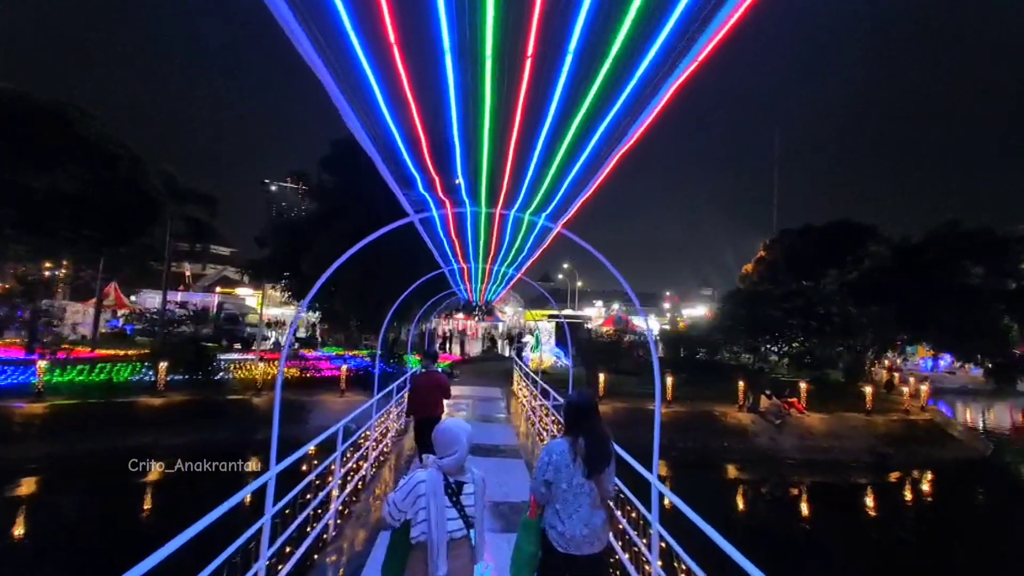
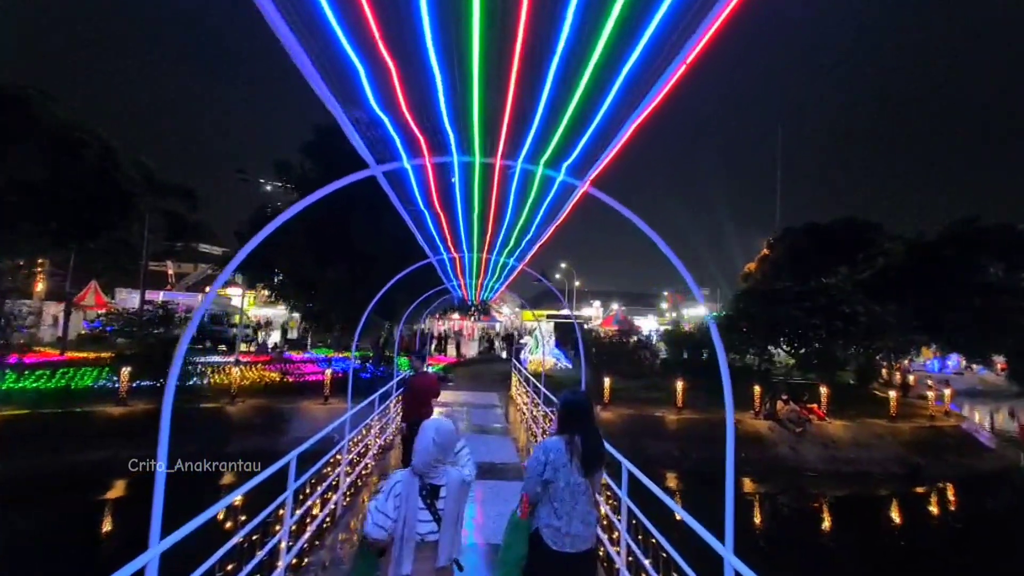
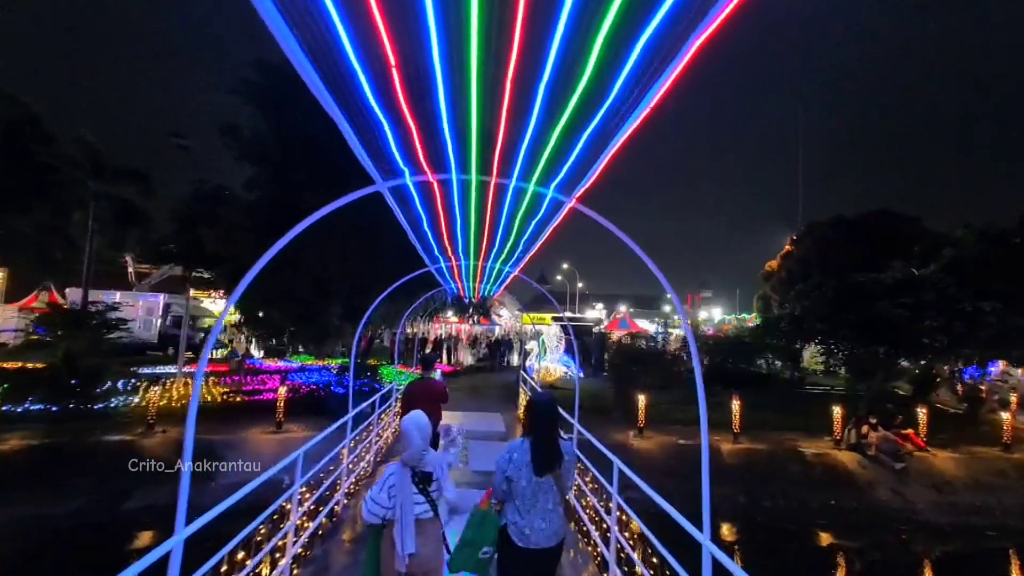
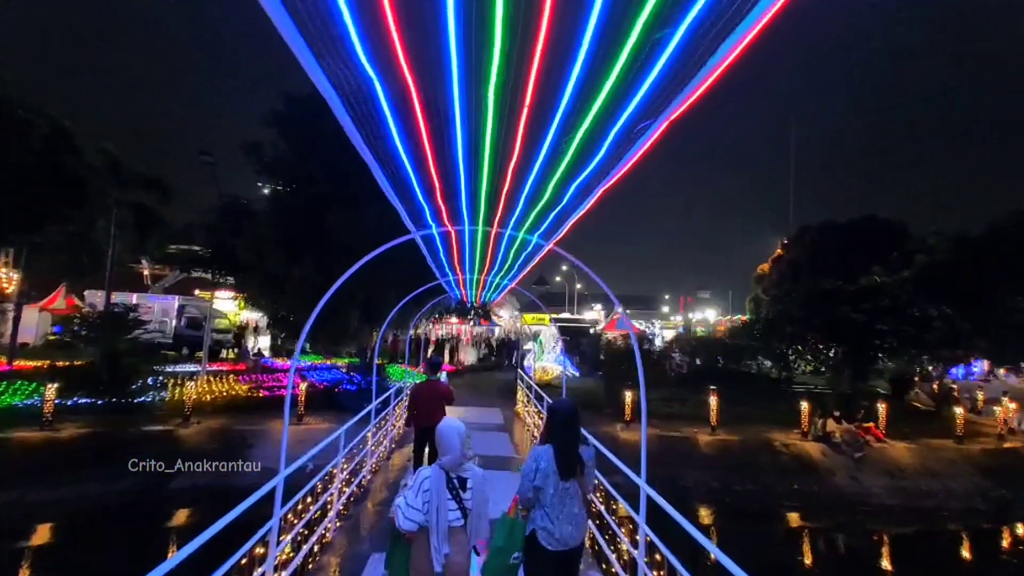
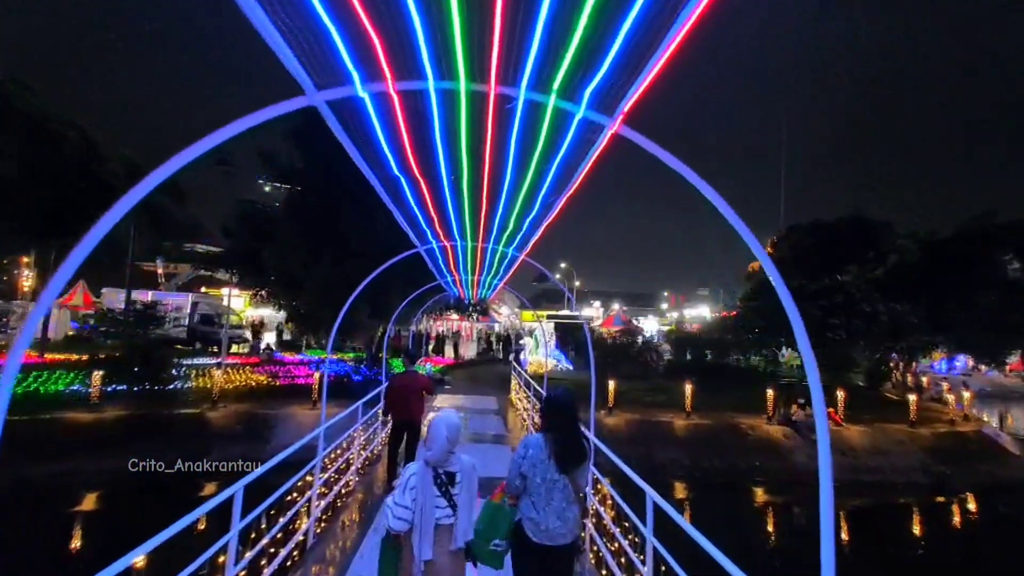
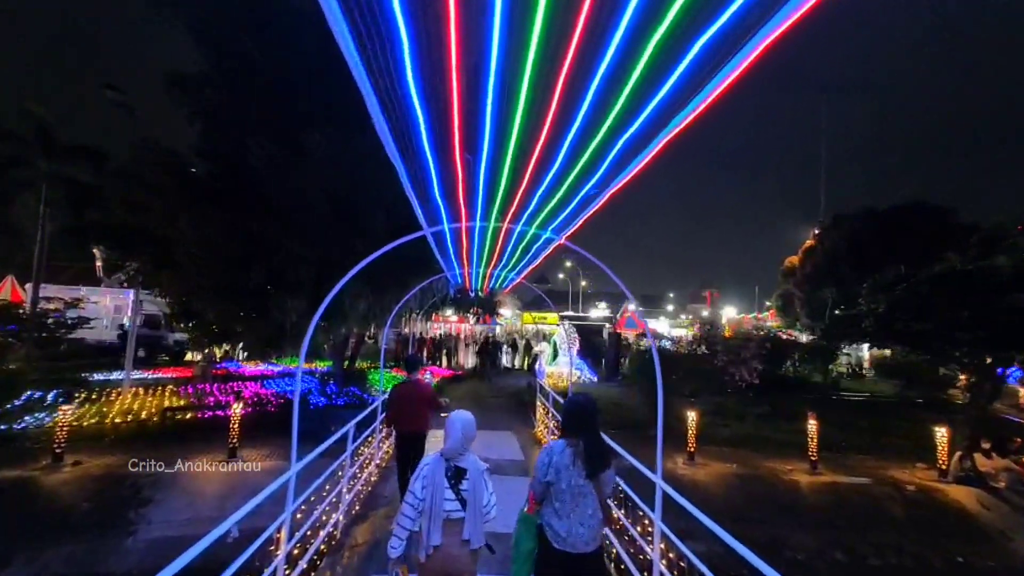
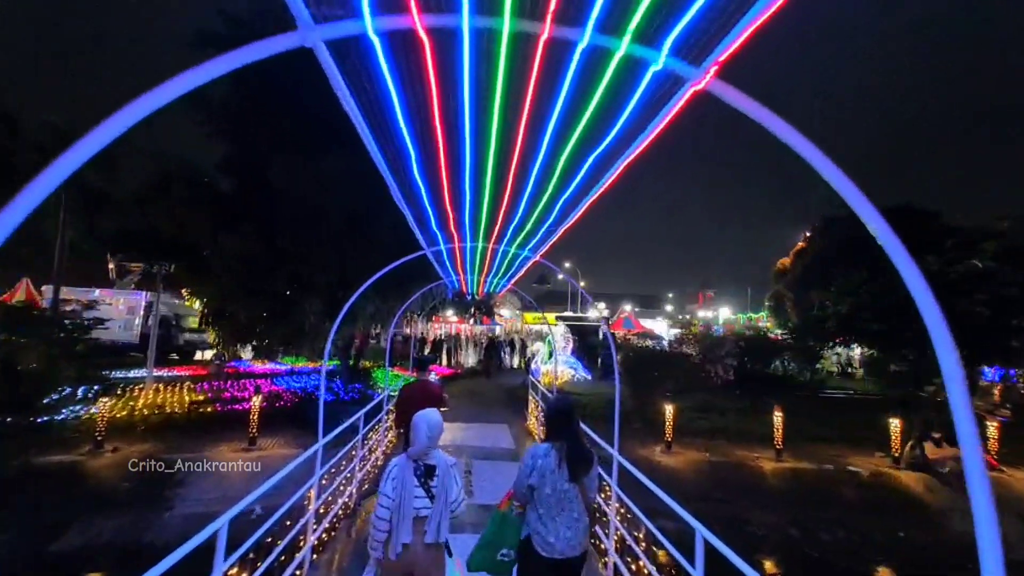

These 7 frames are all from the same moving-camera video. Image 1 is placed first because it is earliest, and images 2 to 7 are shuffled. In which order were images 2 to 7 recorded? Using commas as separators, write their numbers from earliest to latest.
2, 5, 4, 3, 7, 6
